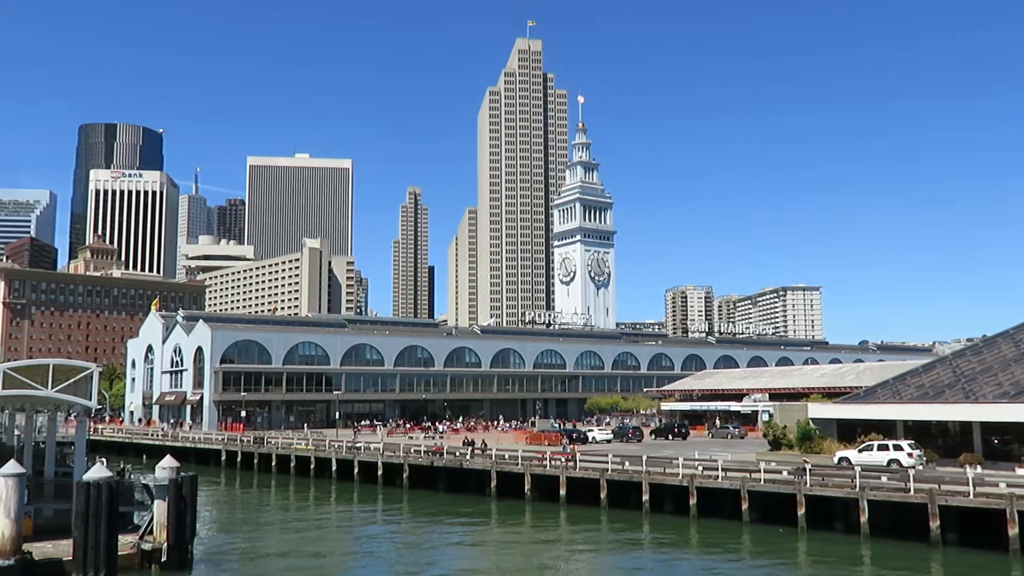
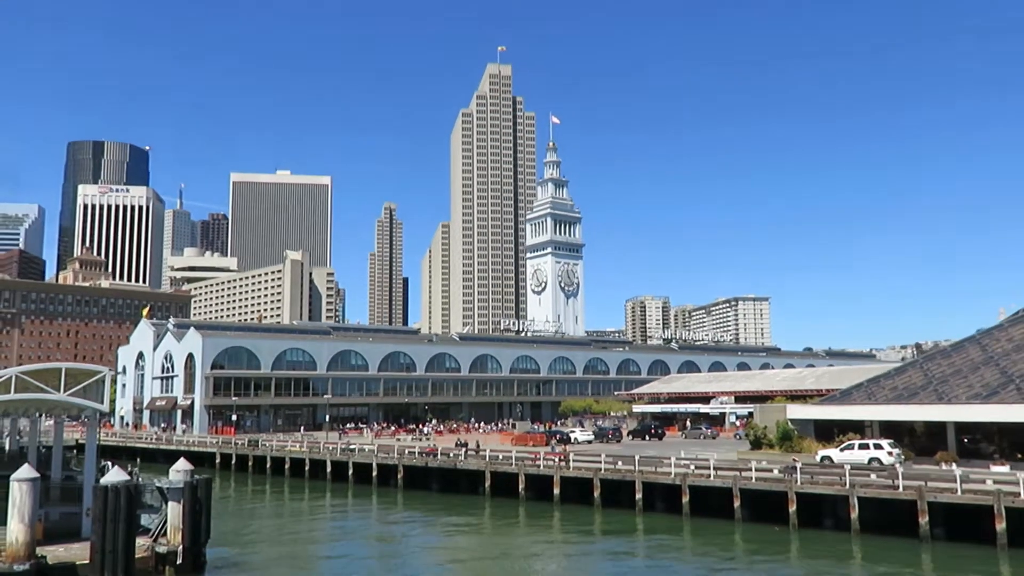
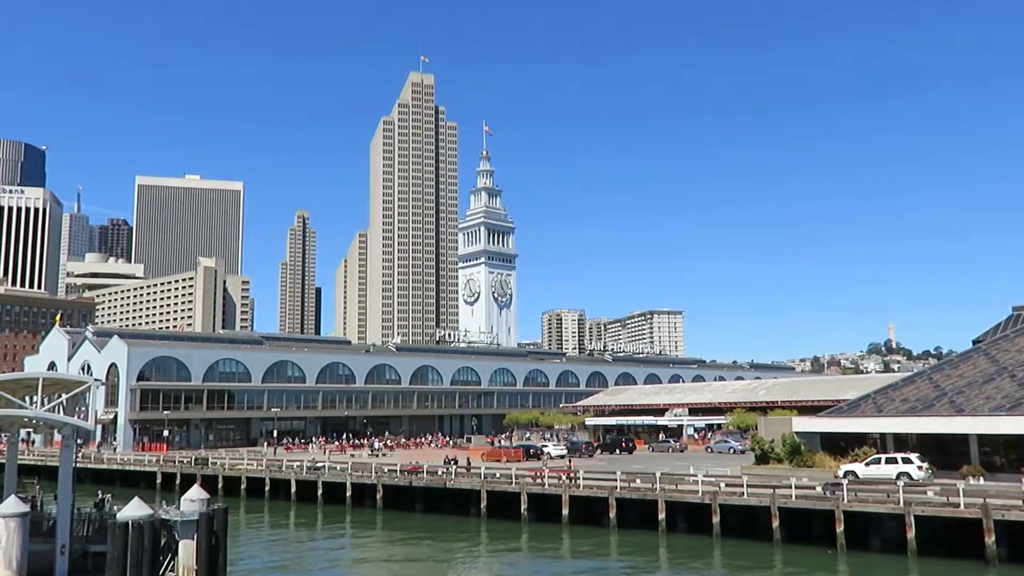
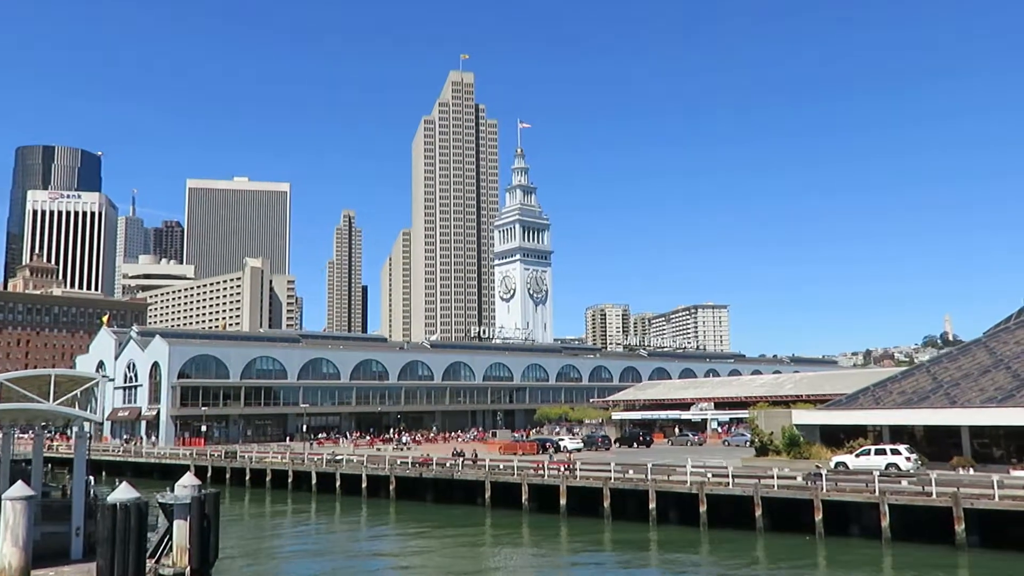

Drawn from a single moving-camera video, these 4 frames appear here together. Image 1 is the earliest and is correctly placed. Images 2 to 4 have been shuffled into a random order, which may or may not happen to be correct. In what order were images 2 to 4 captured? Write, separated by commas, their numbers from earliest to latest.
2, 4, 3
